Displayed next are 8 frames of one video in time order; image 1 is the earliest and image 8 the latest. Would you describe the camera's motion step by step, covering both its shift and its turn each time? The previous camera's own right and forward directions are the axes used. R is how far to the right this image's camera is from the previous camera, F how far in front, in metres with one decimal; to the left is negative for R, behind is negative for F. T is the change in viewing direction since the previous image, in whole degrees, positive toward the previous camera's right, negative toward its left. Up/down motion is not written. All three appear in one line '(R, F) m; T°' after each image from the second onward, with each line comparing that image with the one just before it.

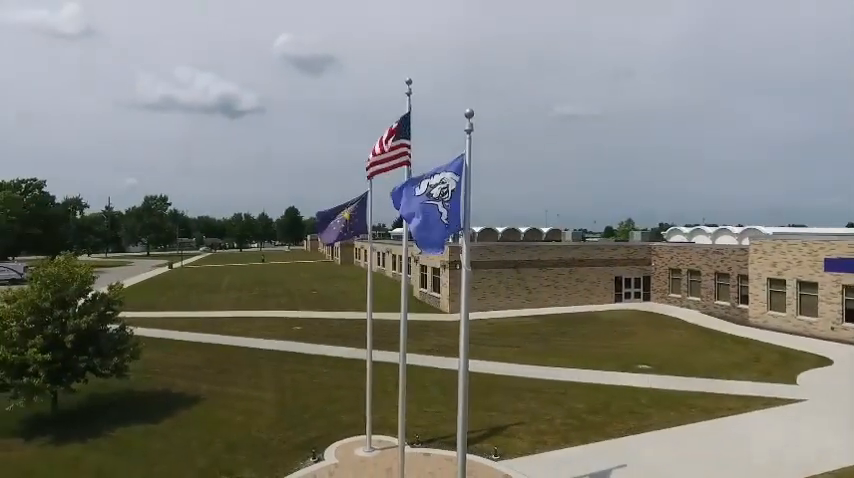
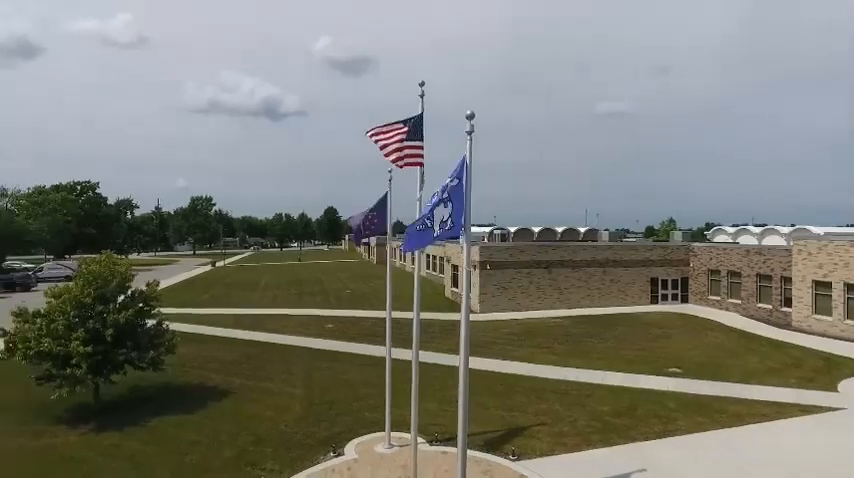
(+0.5, -0.1) m; -4°
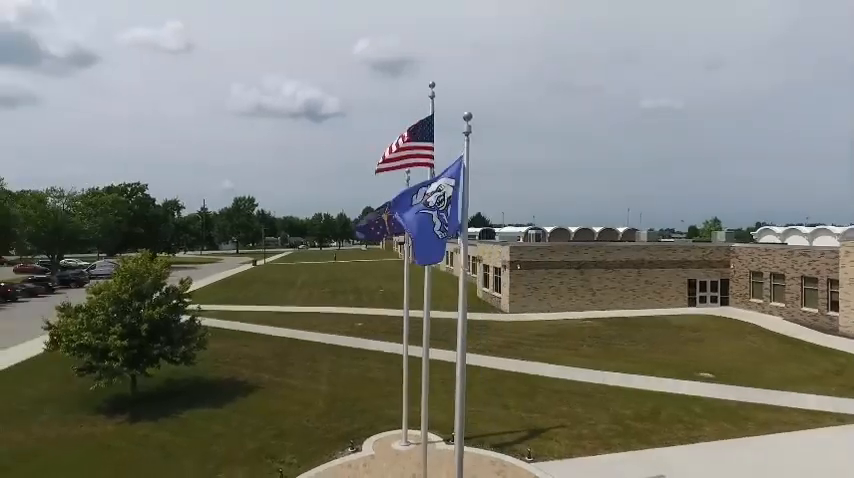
(+0.5, -0.1) m; -4°
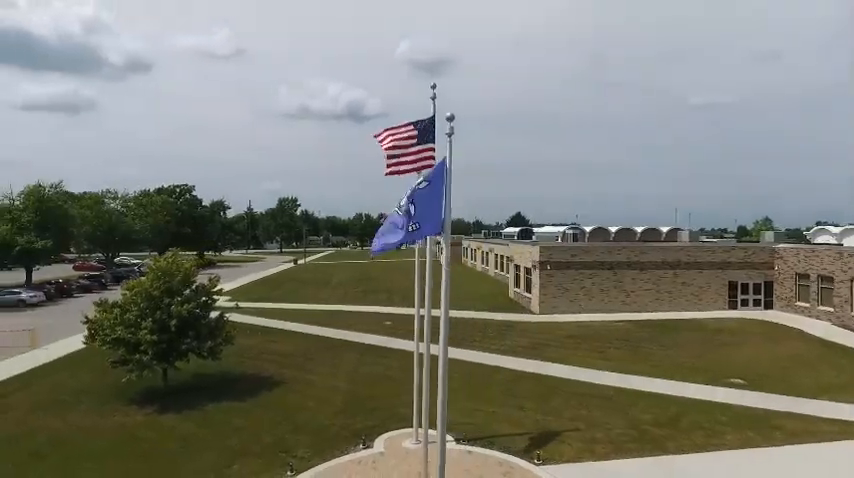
(+0.8, 0.0) m; -5°
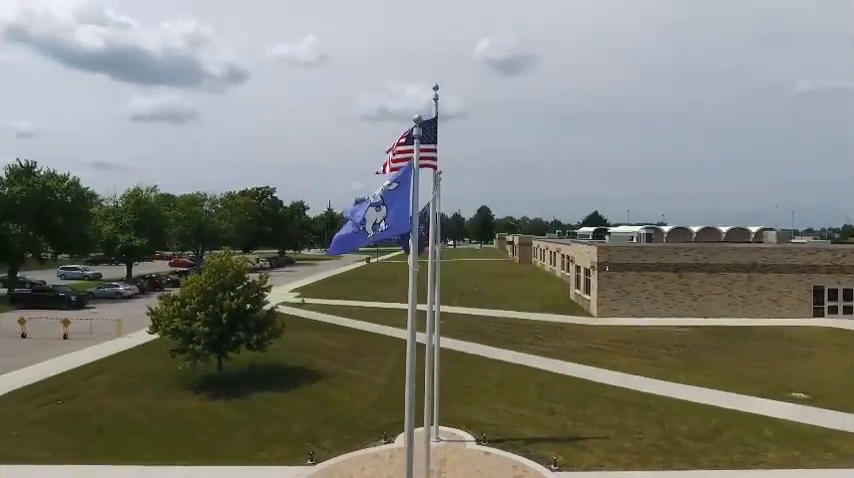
(+1.5, 0.0) m; -9°
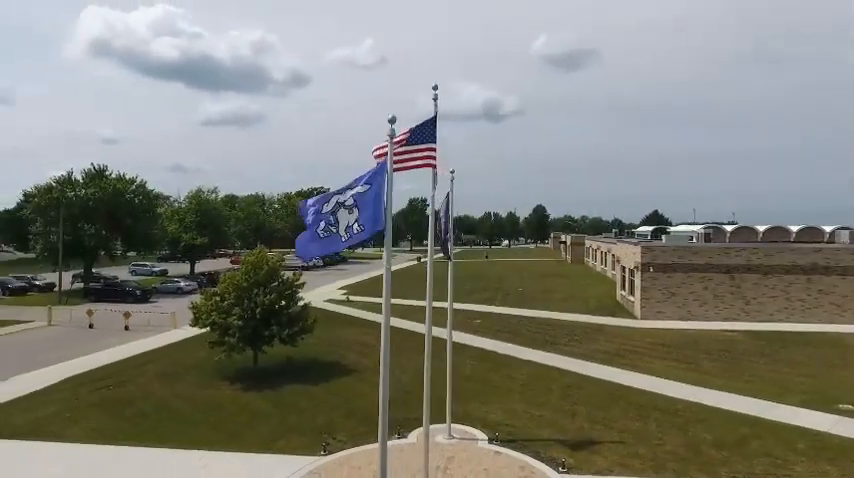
(+1.1, -0.1) m; -6°
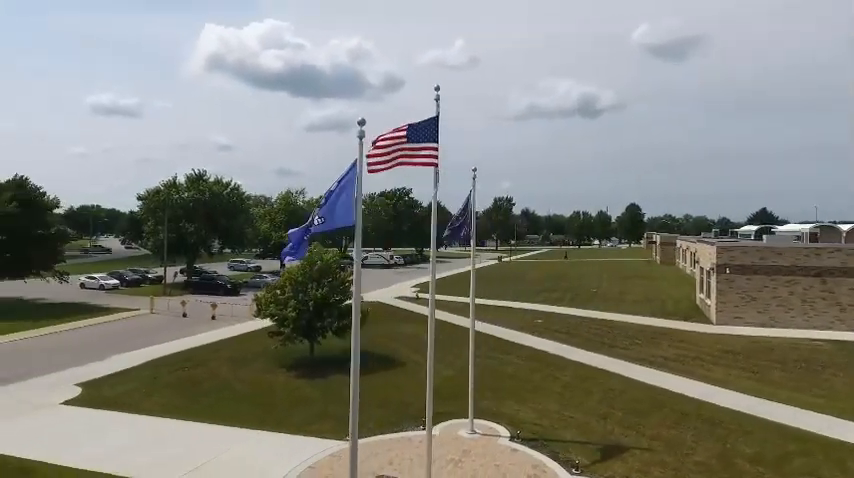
(+1.8, -0.1) m; -10°
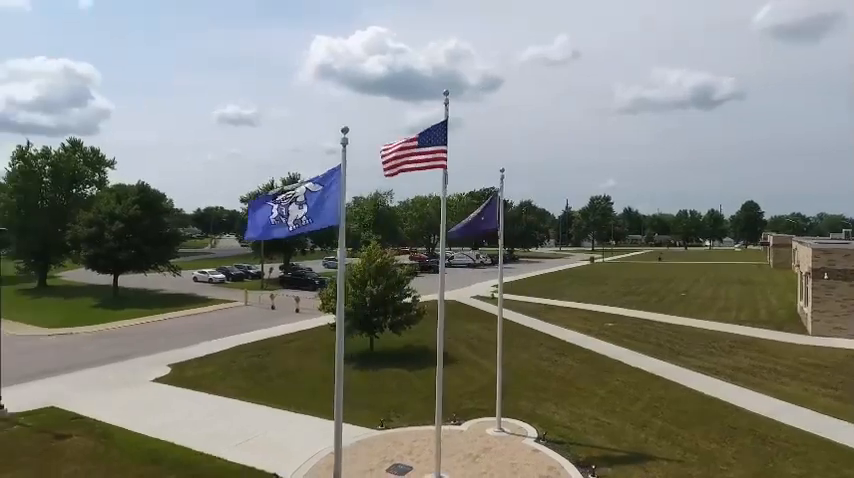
(+1.9, -0.2) m; -11°
